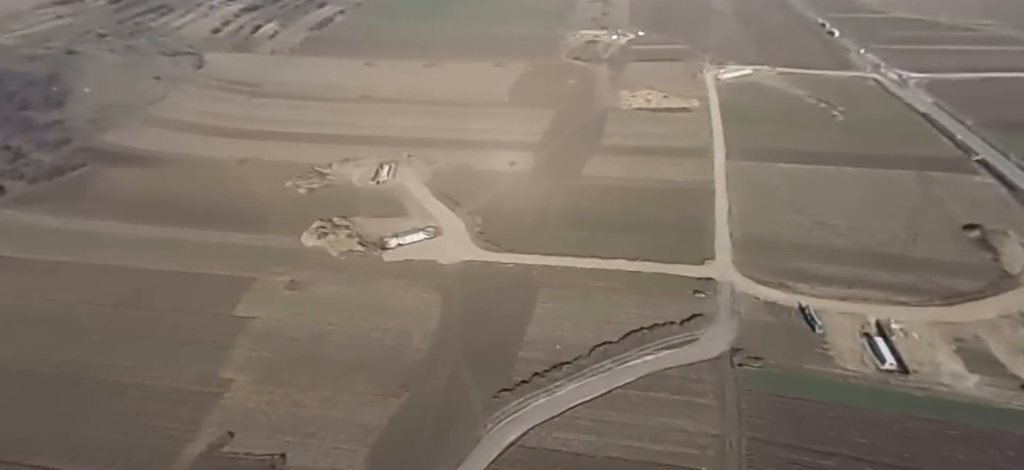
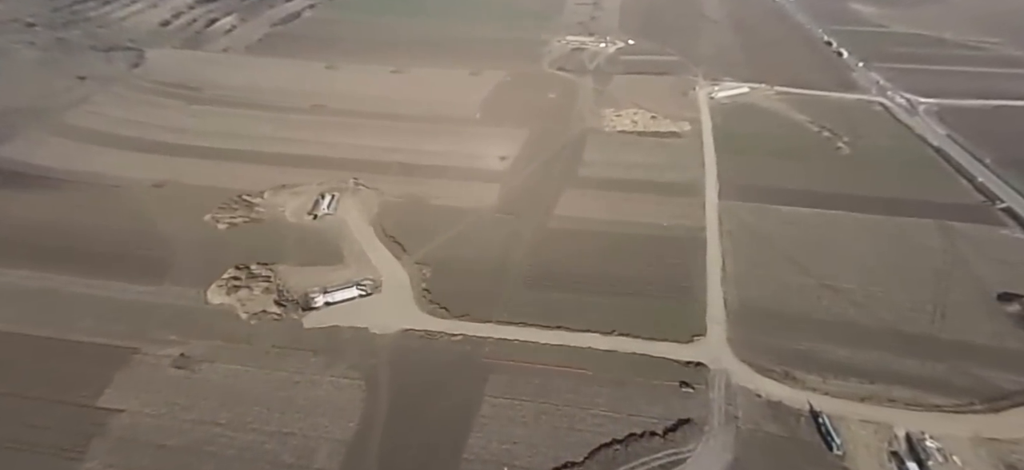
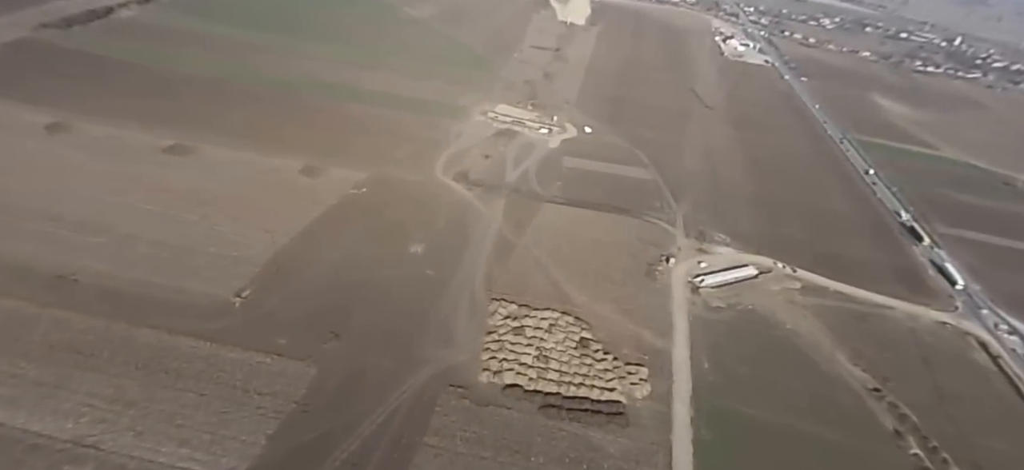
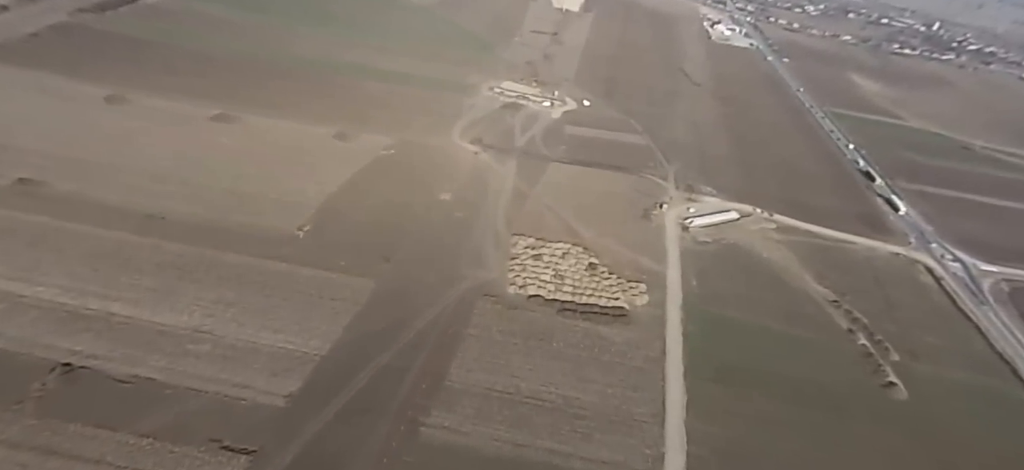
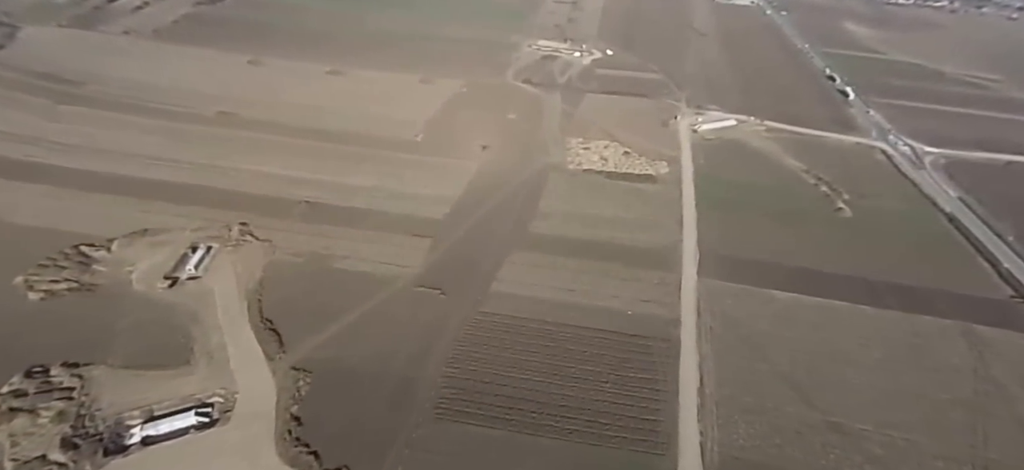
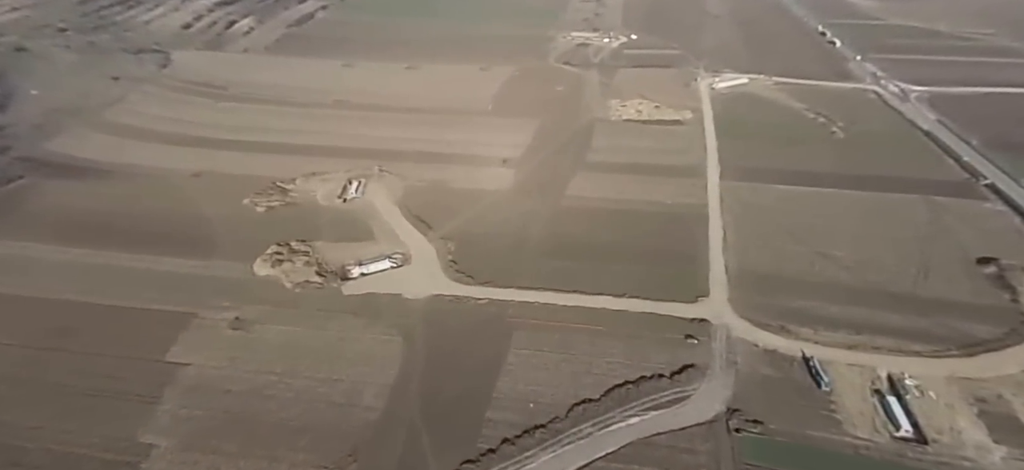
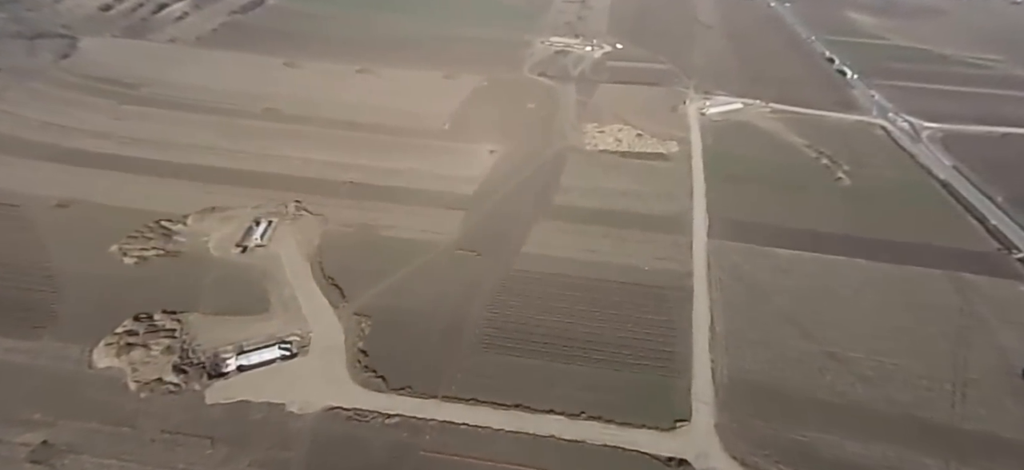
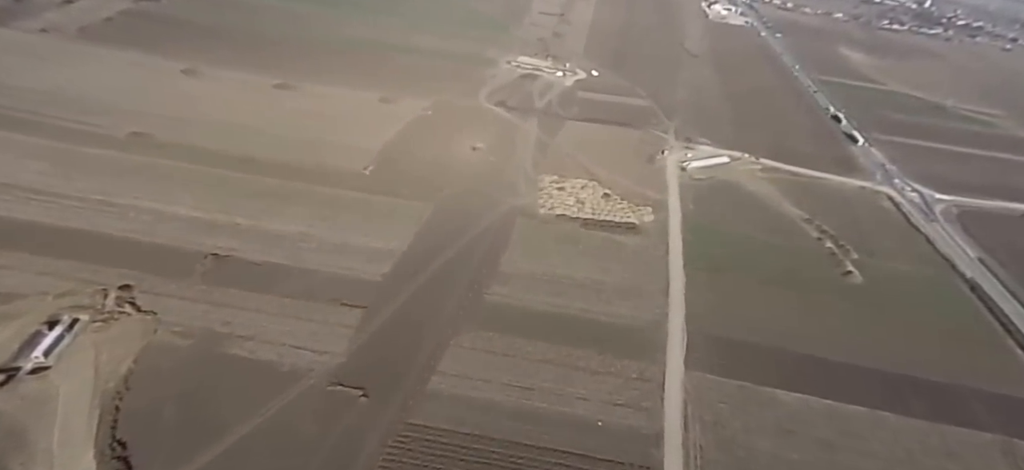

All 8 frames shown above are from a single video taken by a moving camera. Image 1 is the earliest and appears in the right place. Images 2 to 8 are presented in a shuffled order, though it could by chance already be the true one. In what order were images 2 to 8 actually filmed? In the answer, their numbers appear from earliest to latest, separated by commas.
6, 2, 7, 5, 8, 4, 3
